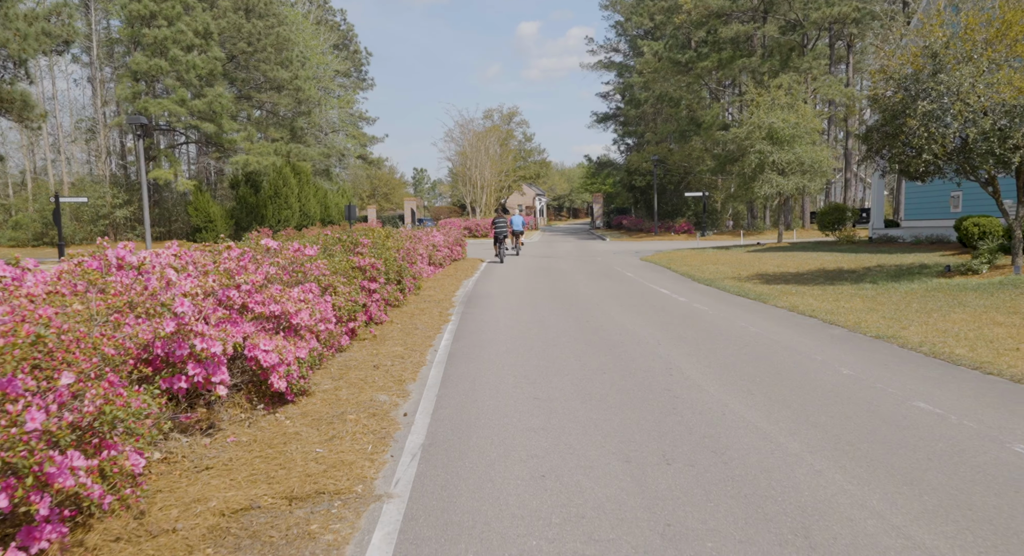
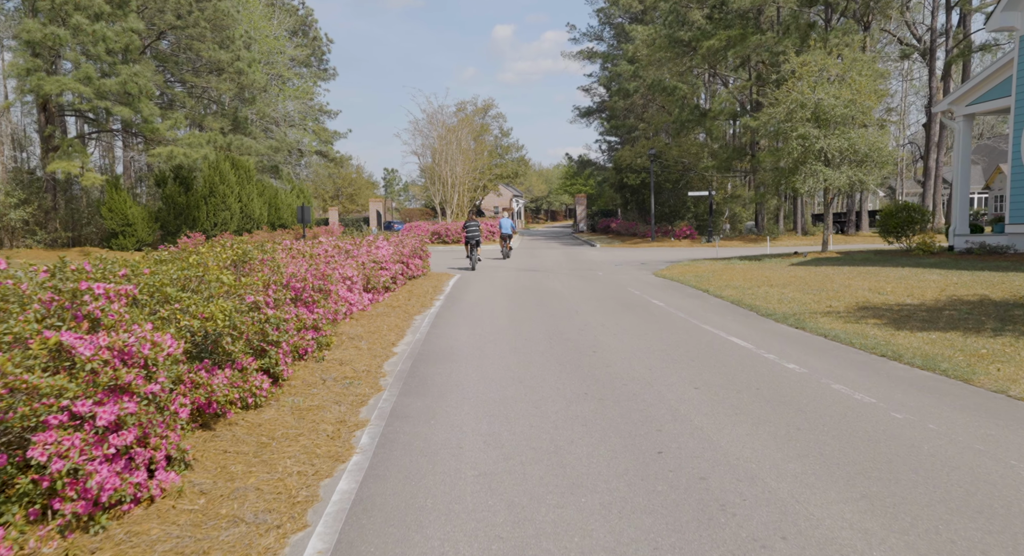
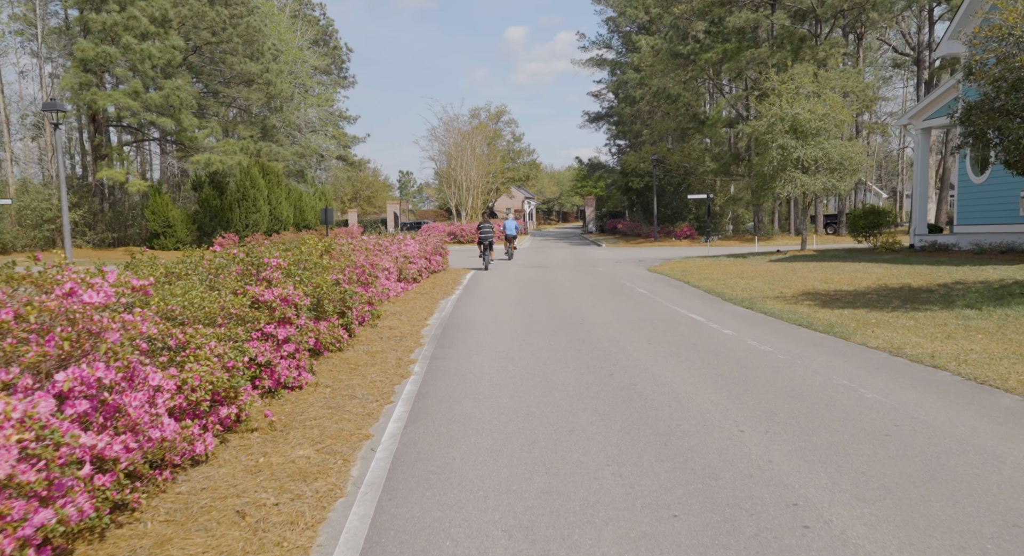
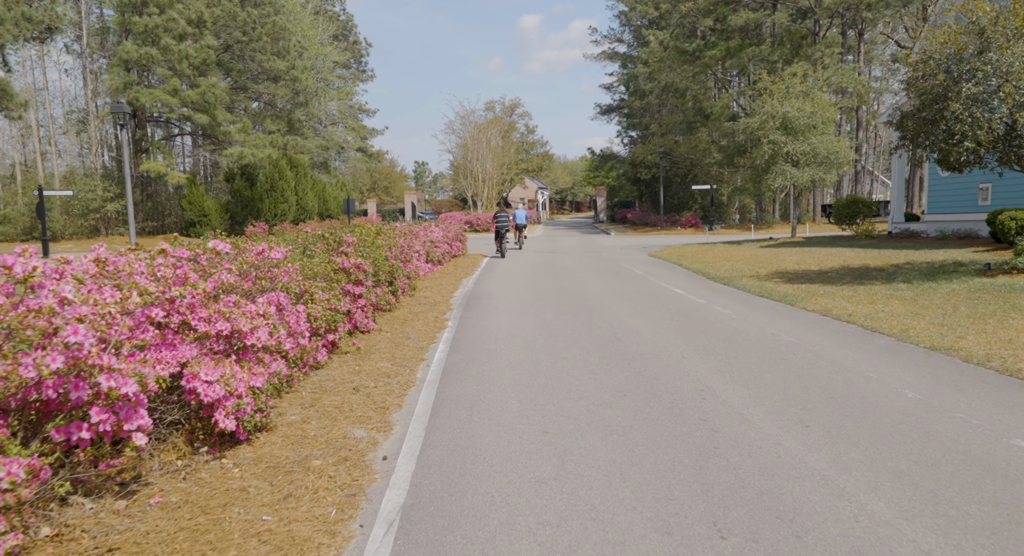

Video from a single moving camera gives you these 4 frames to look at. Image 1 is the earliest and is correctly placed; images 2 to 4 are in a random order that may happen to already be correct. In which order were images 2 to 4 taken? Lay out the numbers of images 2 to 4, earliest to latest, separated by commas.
4, 3, 2
